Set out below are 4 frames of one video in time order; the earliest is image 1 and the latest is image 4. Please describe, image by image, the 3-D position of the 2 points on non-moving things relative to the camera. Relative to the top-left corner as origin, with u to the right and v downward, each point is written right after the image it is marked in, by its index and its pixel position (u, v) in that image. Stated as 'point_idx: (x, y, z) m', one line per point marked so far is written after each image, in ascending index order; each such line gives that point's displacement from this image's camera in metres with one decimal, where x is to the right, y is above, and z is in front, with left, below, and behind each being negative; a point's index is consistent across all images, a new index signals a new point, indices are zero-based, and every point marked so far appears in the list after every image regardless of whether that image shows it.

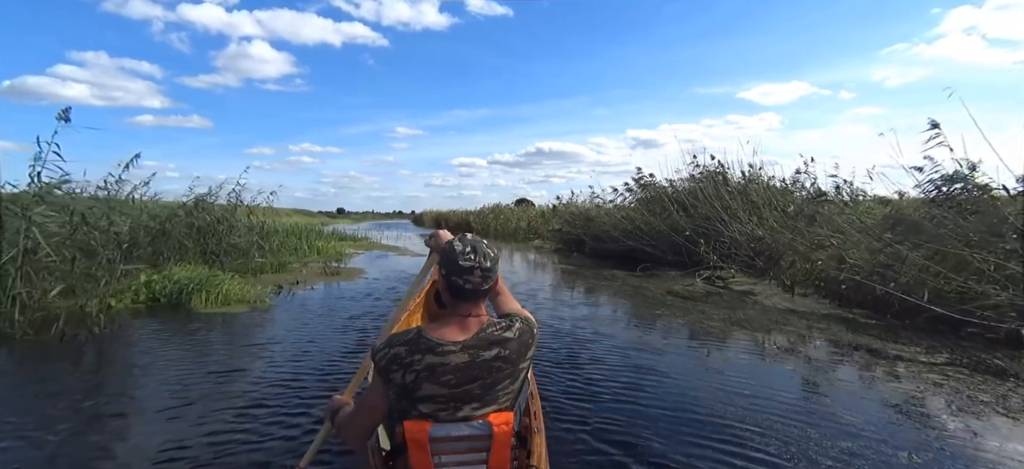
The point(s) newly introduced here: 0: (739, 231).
0: (+5.5, +0.1, +12.2) m
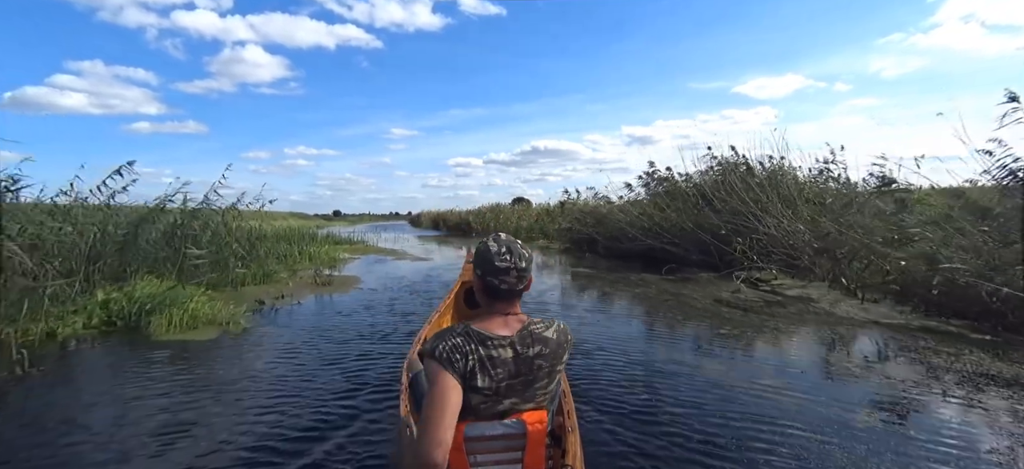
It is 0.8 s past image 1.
0: (+5.7, +0.2, +11.1) m
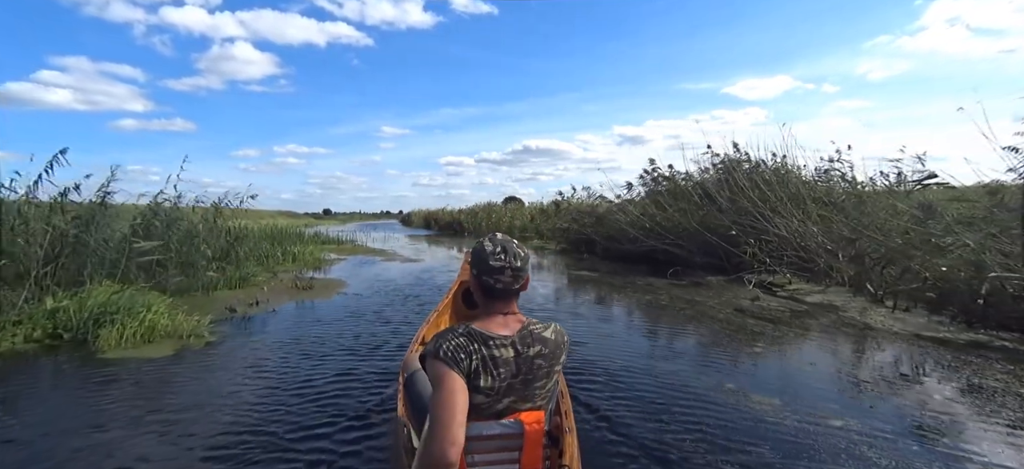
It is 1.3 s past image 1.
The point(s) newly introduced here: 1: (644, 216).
0: (+5.6, +0.2, +10.6) m
1: (+3.8, +0.6, +15.5) m
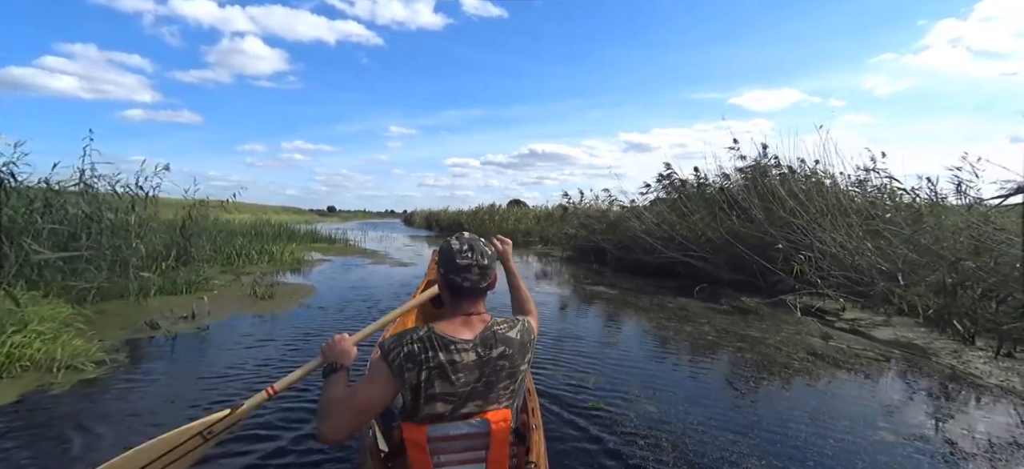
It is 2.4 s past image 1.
0: (+5.7, -0.1, +9.3) m
1: (+3.9, +0.4, +14.2) m
